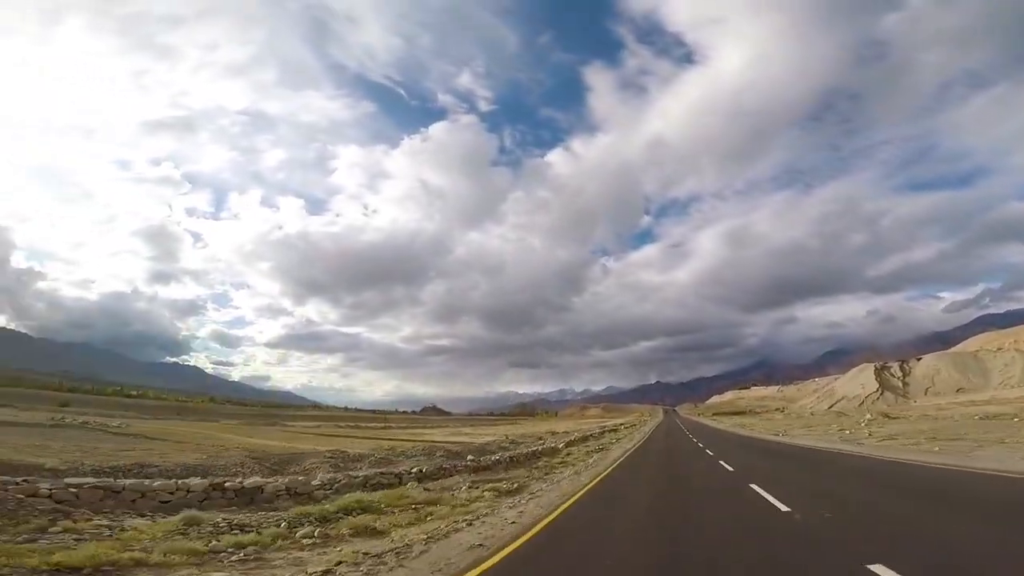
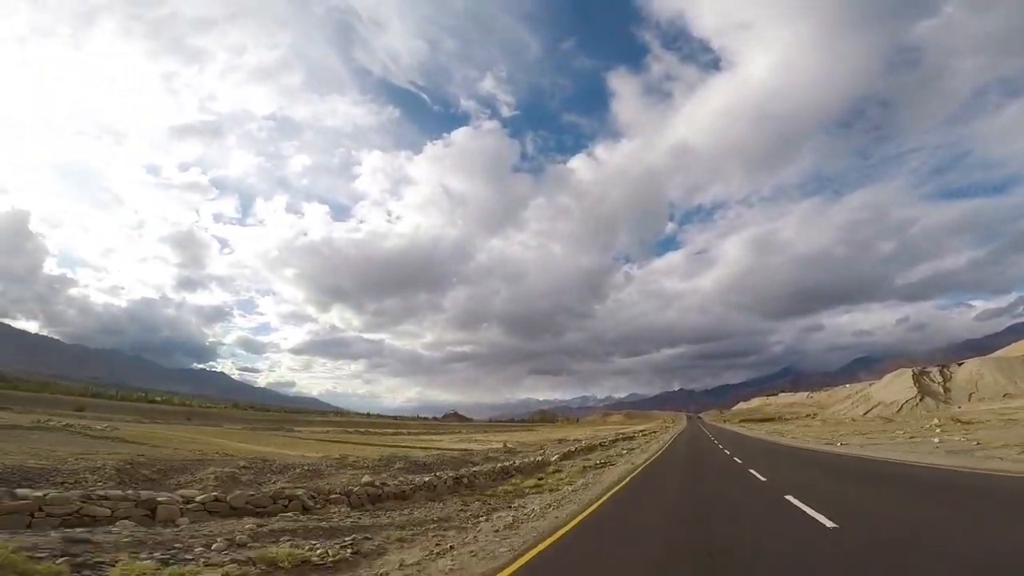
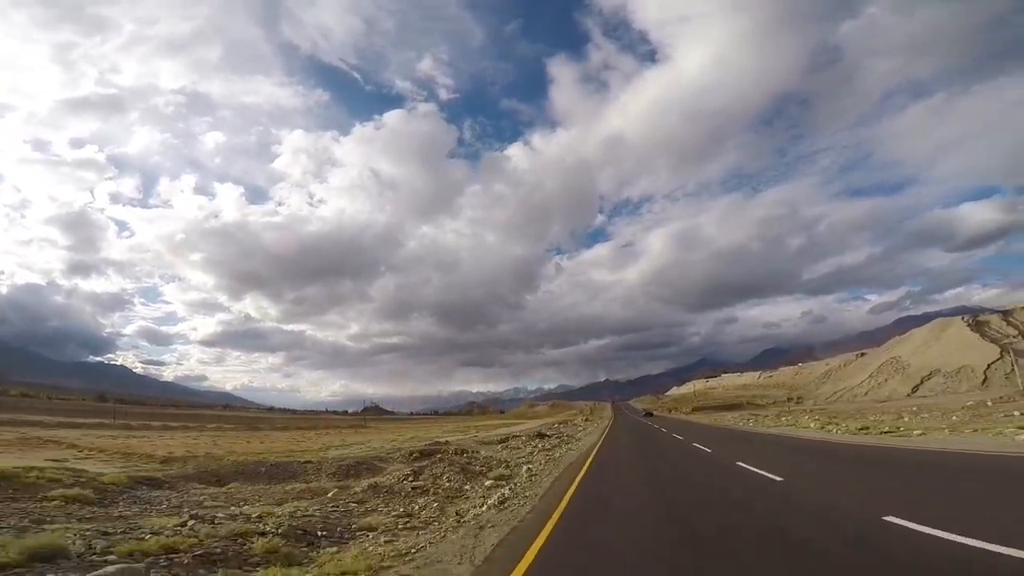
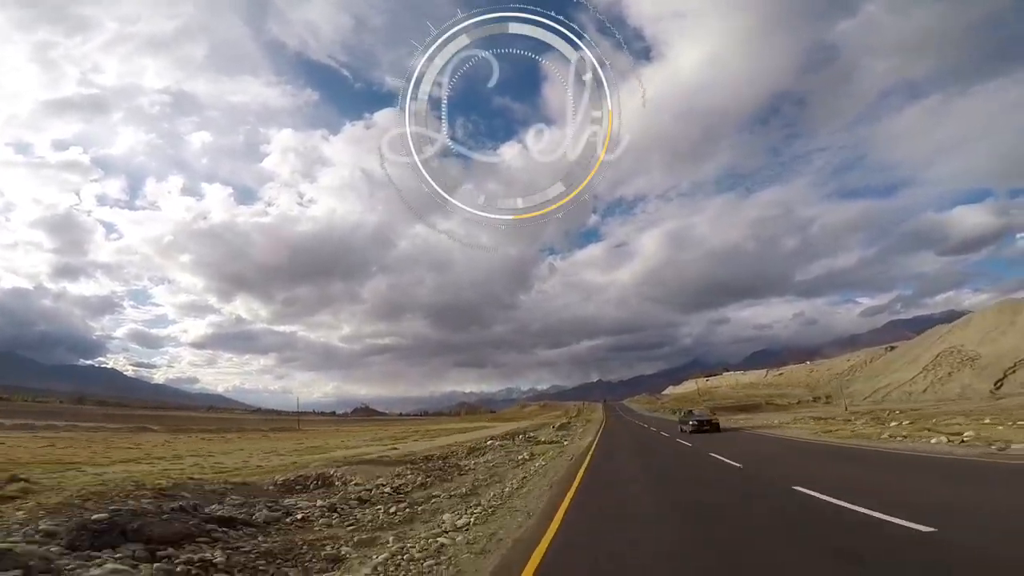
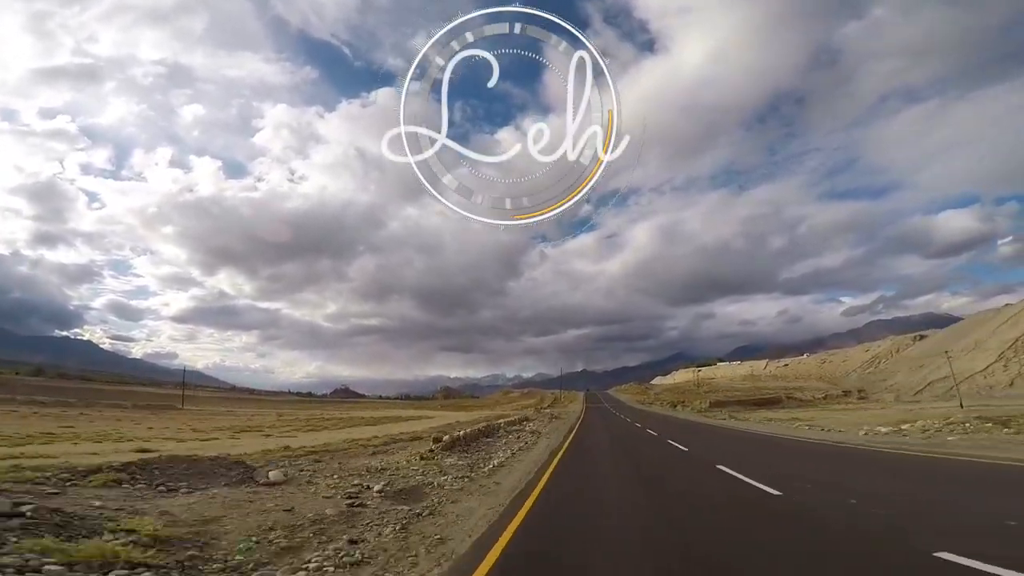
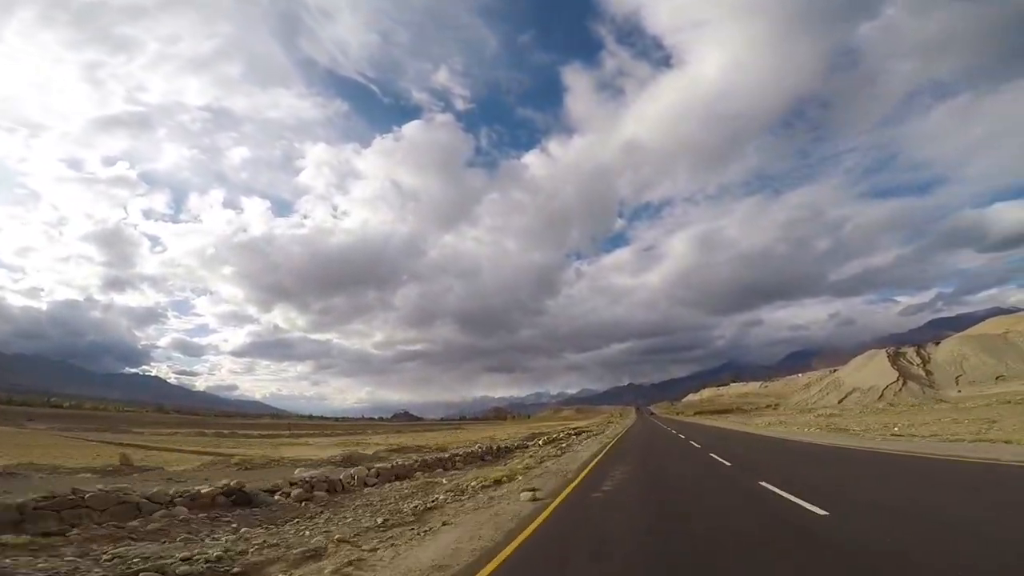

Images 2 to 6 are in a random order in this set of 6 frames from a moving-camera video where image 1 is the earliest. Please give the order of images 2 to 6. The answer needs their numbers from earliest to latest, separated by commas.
2, 6, 3, 4, 5
